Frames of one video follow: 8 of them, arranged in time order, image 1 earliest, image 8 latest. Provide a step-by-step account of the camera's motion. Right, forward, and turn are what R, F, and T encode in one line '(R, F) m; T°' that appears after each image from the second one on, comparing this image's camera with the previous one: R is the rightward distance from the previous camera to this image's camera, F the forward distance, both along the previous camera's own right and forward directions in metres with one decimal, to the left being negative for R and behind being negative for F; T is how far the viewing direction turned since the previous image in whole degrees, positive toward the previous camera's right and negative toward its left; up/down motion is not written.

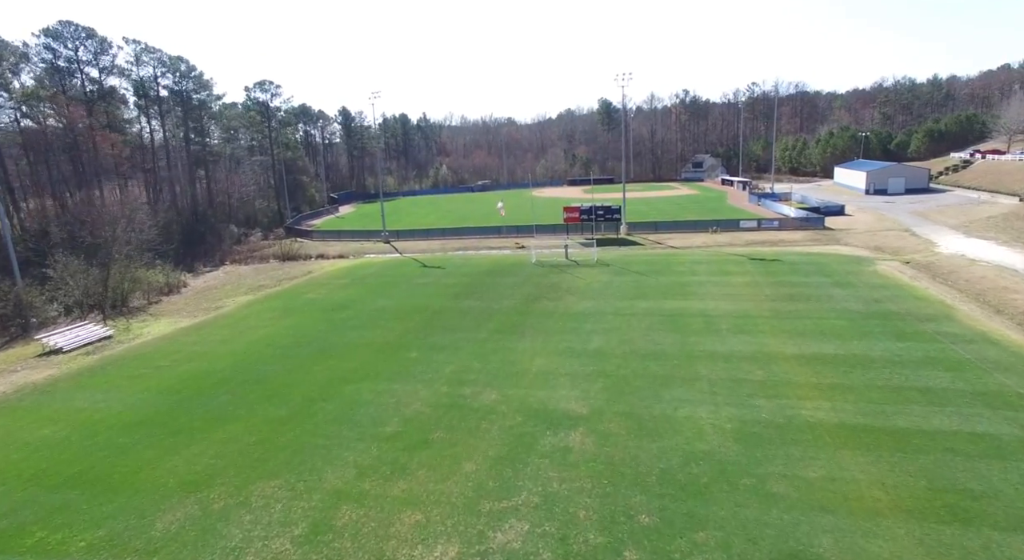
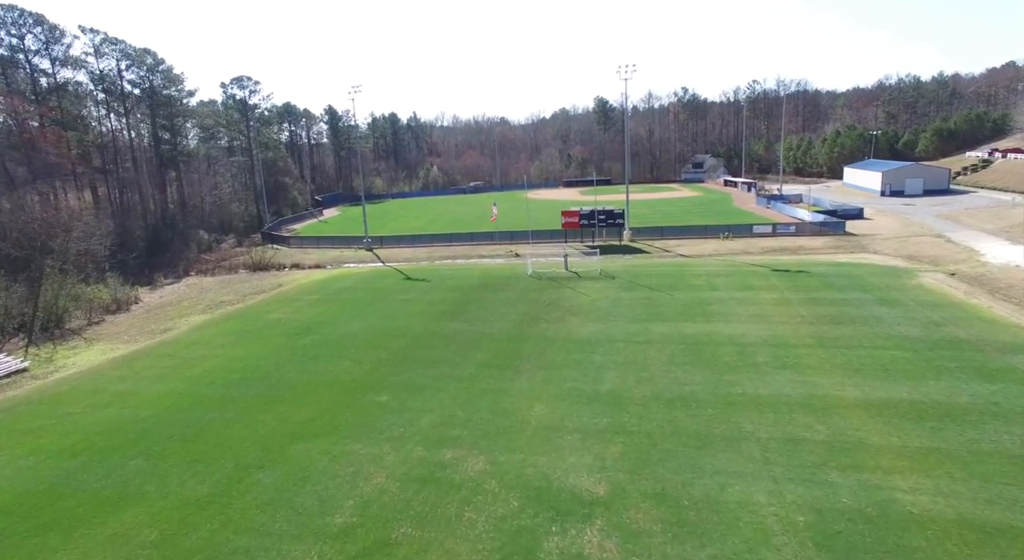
(0.0, +4.7) m; +1°
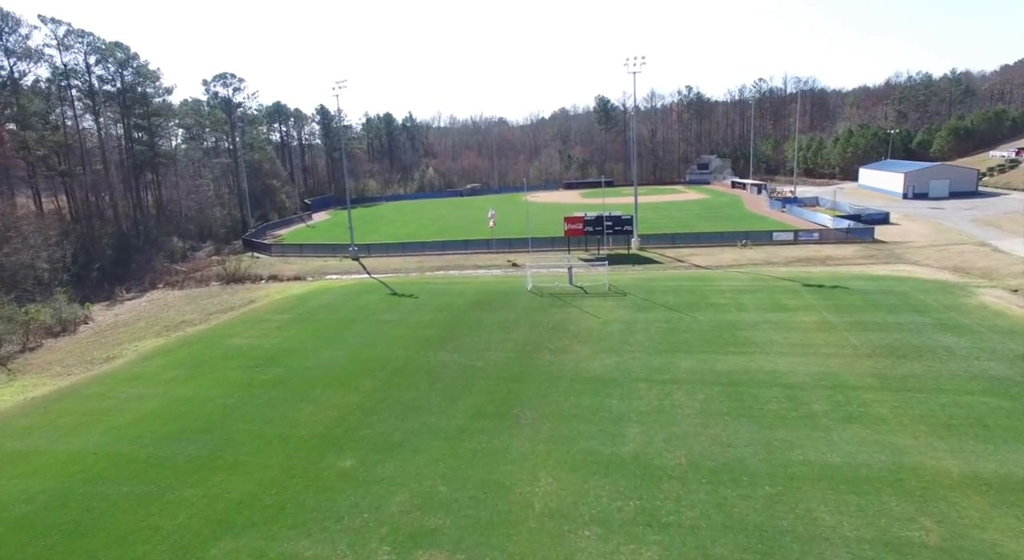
(0.0, +4.3) m; 0°
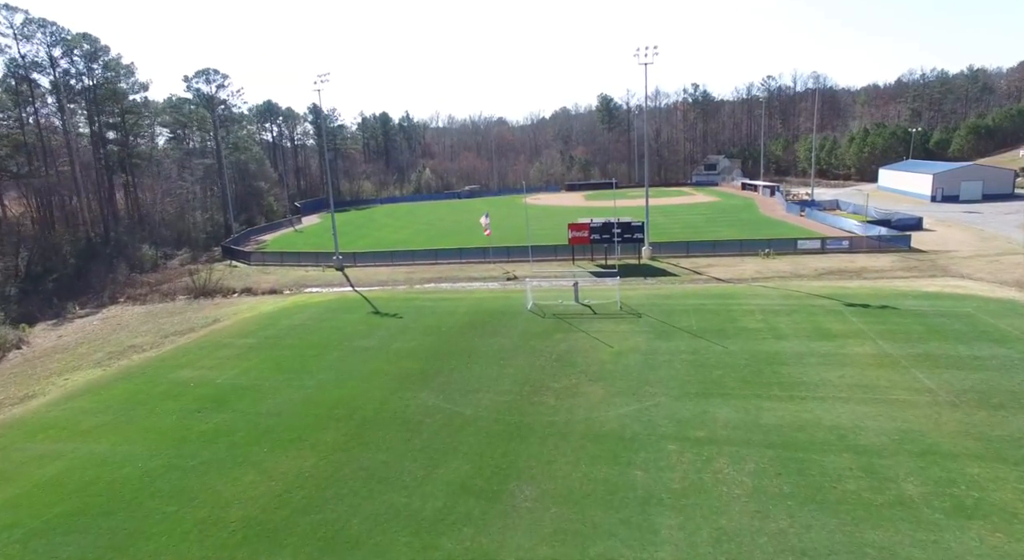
(+0.2, +4.4) m; 0°
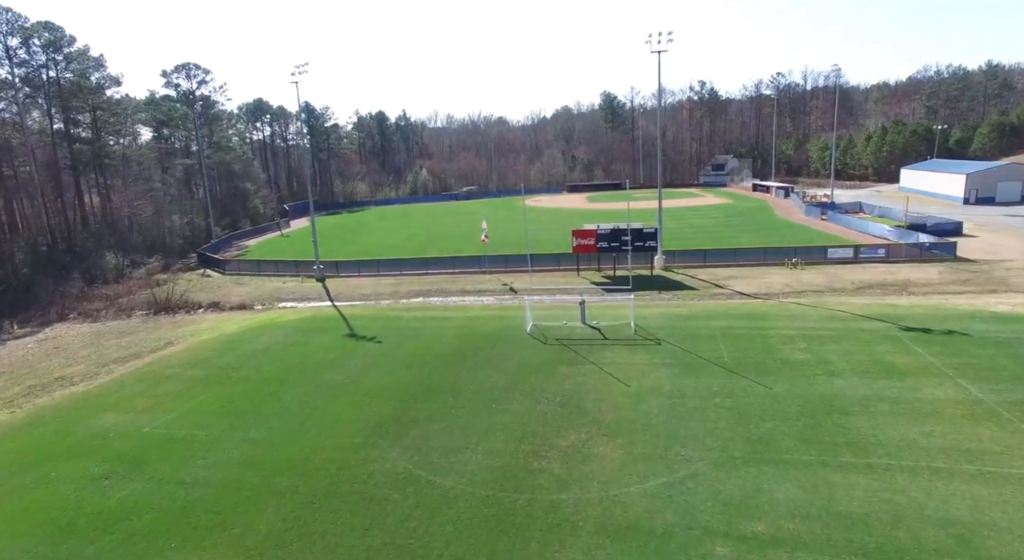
(+0.2, +4.4) m; 0°
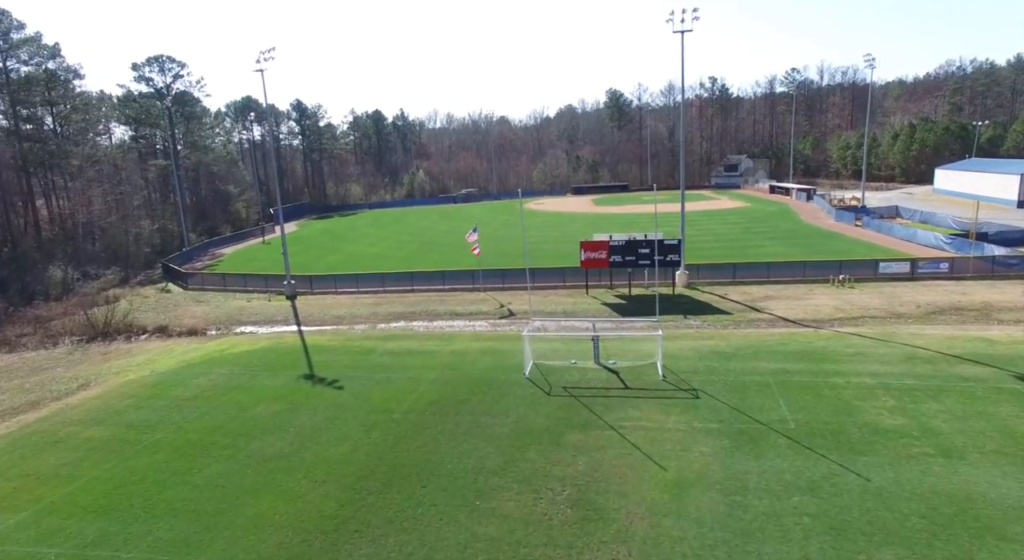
(+0.3, +5.6) m; 0°
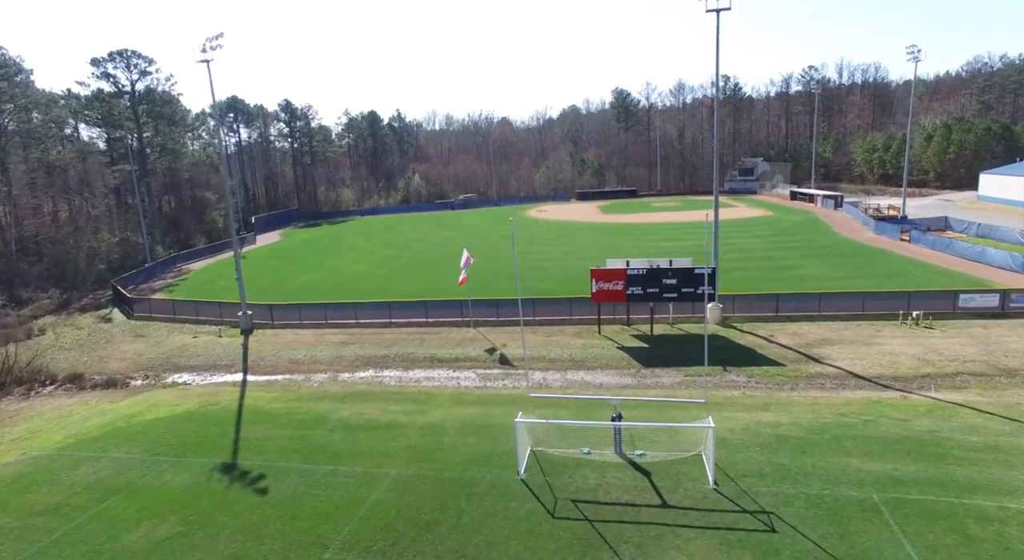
(+0.4, +6.2) m; 0°
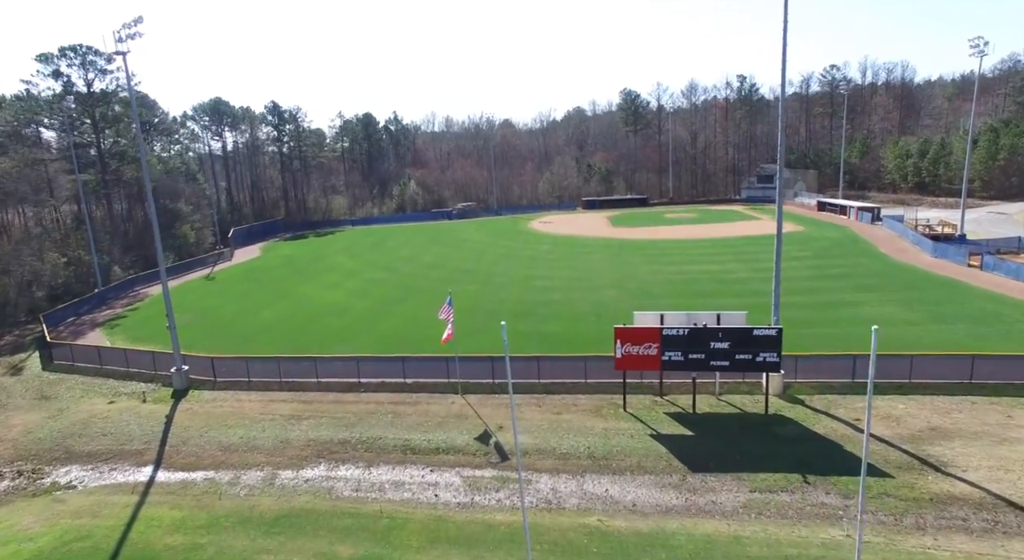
(+0.1, +6.7) m; 0°
